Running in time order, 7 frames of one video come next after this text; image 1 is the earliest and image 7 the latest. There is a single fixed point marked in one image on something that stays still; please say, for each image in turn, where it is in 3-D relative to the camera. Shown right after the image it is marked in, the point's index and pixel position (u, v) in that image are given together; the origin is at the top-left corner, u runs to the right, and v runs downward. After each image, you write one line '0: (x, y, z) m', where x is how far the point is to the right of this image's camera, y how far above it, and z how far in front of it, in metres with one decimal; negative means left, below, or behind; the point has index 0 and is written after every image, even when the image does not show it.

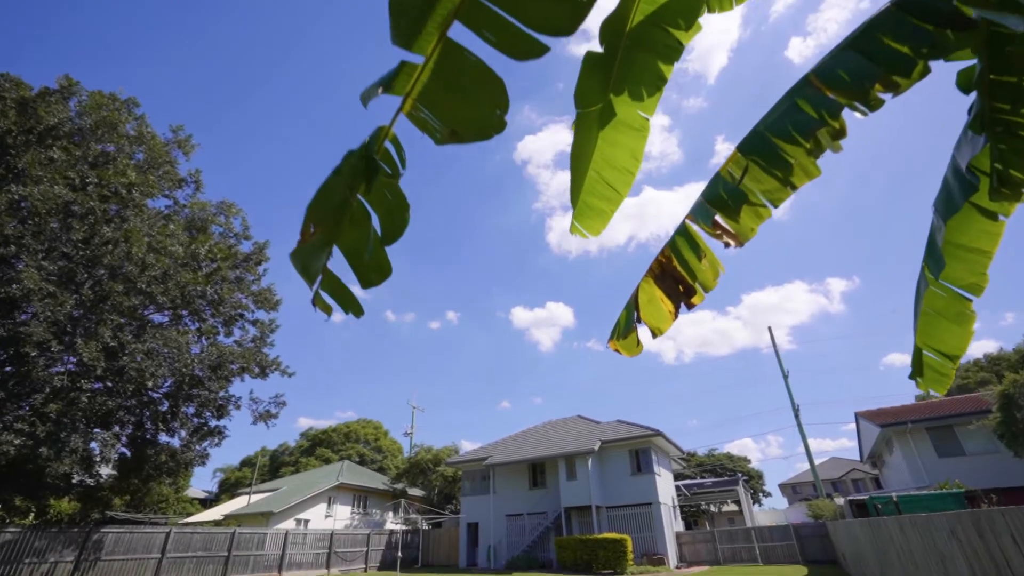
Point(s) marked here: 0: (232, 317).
0: (-7.7, -0.8, +13.8) m
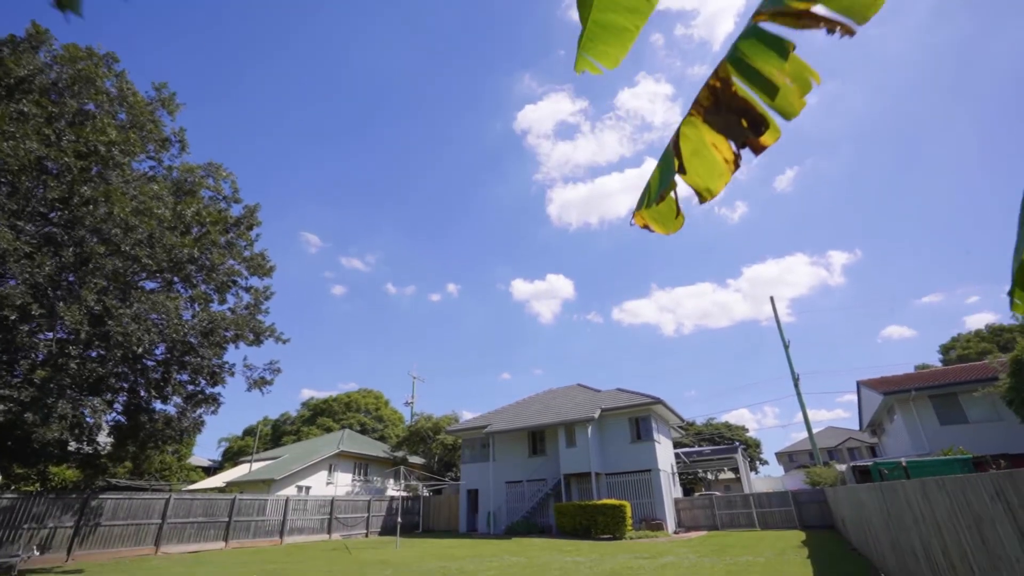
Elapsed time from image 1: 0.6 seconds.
0: (-7.8, +0.1, +13.4) m
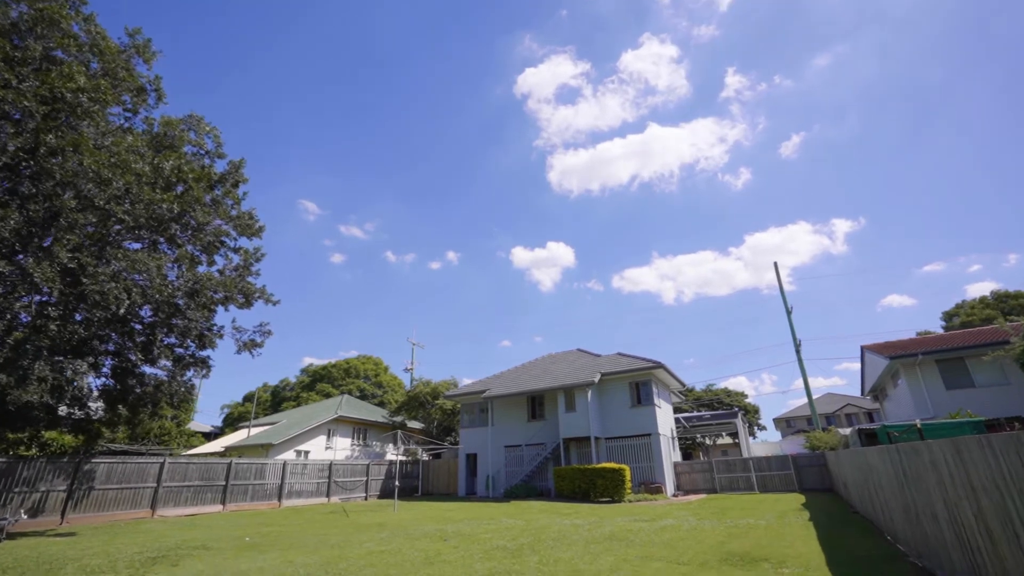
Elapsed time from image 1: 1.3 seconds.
0: (-7.8, +1.2, +12.9) m
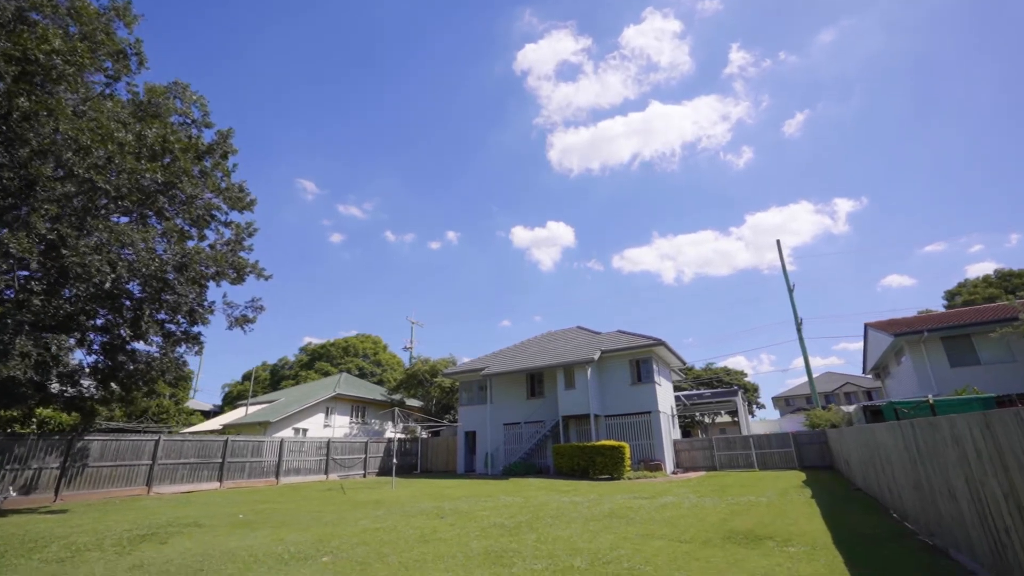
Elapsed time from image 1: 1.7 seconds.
0: (-7.8, +1.8, +12.6) m
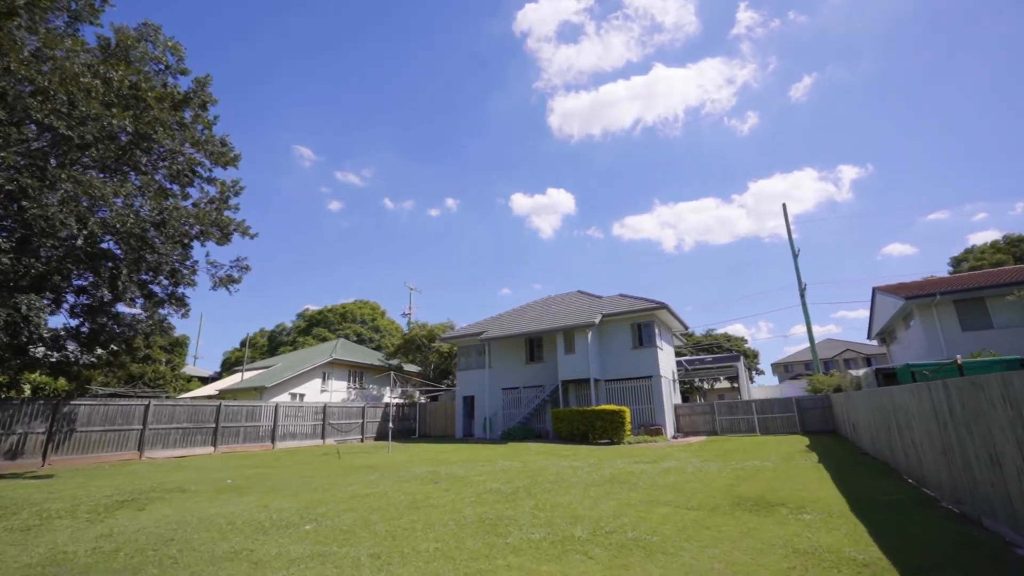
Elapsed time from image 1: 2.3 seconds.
0: (-7.9, +2.7, +11.9) m
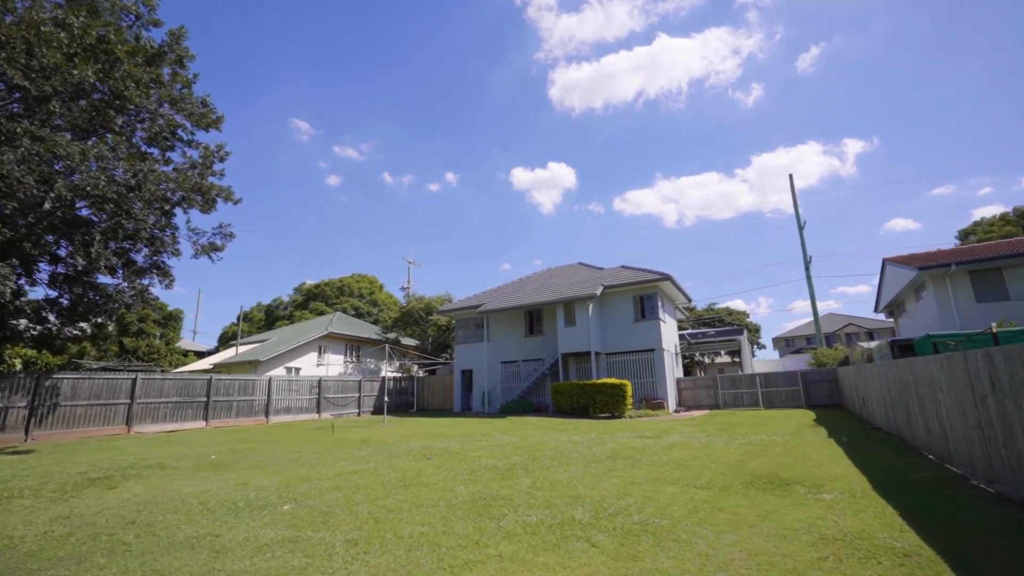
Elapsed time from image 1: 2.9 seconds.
0: (-7.9, +3.4, +11.2) m
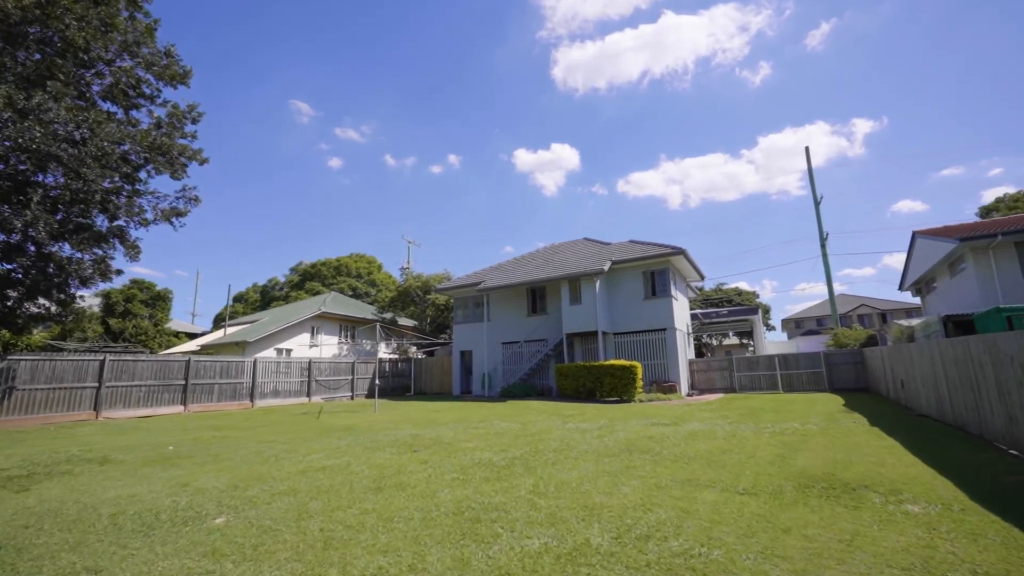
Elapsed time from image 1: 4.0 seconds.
0: (-7.9, +4.0, +10.0) m
